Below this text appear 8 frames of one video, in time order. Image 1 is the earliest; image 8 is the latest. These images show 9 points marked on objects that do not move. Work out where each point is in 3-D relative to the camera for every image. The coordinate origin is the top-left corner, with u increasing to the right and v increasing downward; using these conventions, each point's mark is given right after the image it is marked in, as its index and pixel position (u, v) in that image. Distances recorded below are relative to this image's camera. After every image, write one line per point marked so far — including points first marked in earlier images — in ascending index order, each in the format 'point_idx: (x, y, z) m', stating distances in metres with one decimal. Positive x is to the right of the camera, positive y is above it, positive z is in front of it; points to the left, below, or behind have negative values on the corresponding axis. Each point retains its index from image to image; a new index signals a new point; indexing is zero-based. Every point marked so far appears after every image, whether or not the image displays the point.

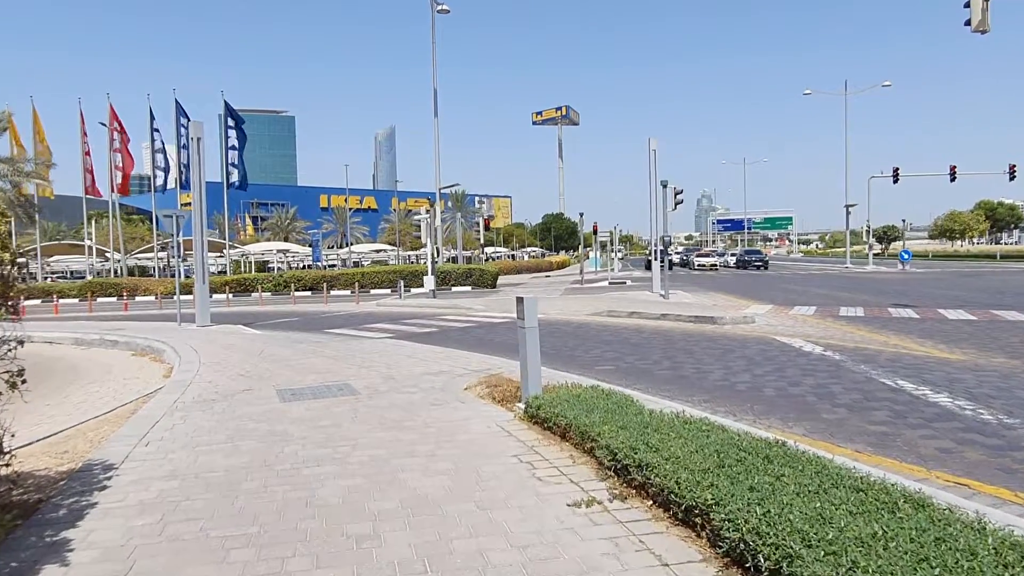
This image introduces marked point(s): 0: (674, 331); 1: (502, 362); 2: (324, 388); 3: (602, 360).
0: (+3.3, -0.9, +15.8) m
1: (-0.1, -1.1, +11.5) m
2: (-2.2, -1.2, +9.3) m
3: (+1.5, -1.1, +12.6) m
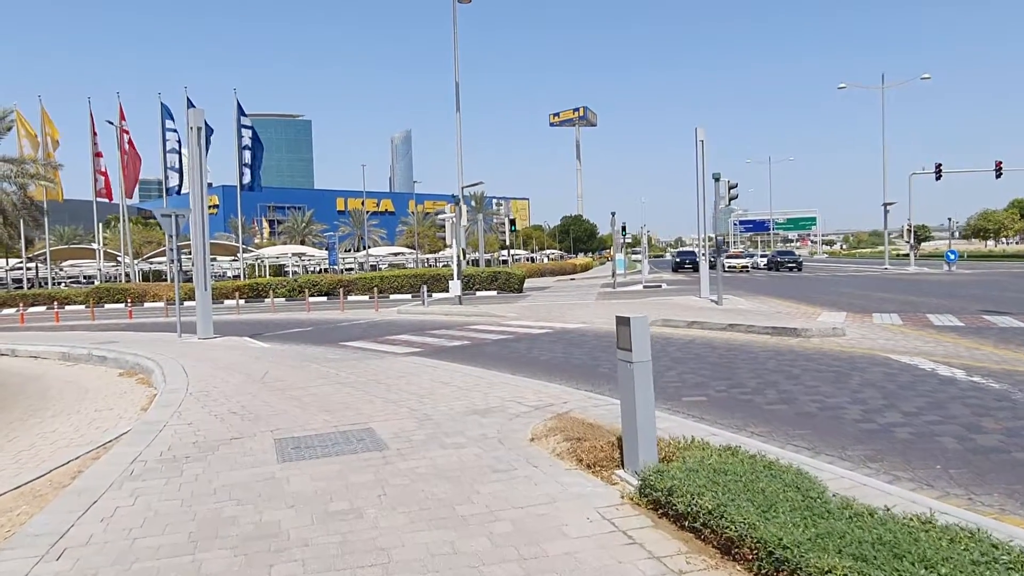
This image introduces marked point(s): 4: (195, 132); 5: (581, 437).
0: (+4.1, -1.0, +13.3) m
1: (+0.6, -1.2, +9.0) m
2: (-1.5, -1.3, +6.9) m
3: (+2.2, -1.3, +10.1) m
4: (-7.4, +3.6, +18.4) m
5: (+0.5, -1.2, +6.2) m
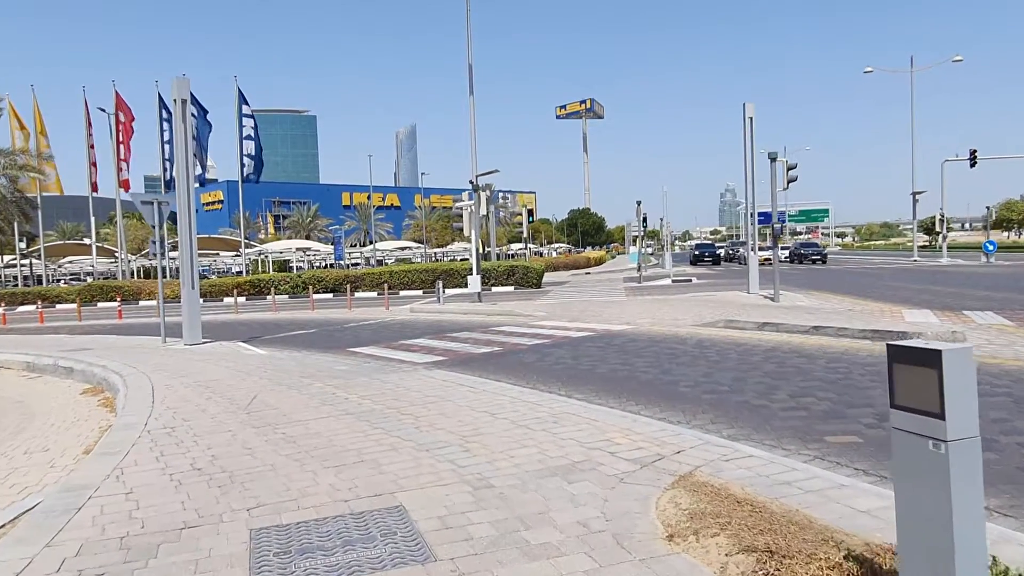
0: (+4.8, -0.9, +10.7) m
1: (+1.2, -1.2, +6.5) m
2: (-0.9, -1.3, +4.4) m
3: (+2.9, -1.2, +7.5) m
4: (-6.7, +3.7, +15.9) m
5: (+1.2, -1.2, +3.7) m
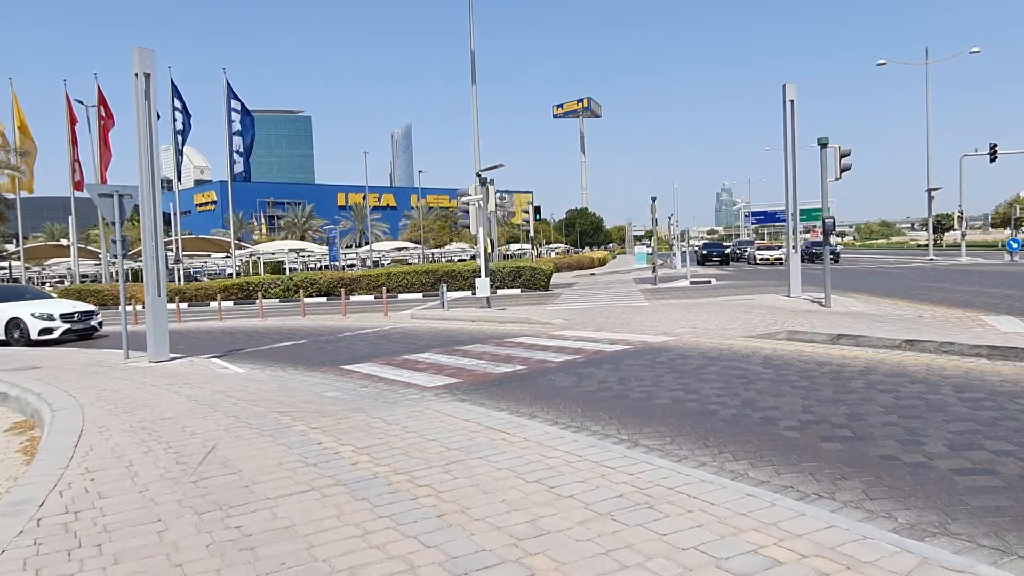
0: (+5.2, -1.0, +8.4) m
1: (+1.7, -1.3, +4.1) m
2: (-0.4, -1.4, +2.0) m
3: (+3.3, -1.3, +5.2) m
4: (-6.3, +3.6, +13.5) m
5: (+1.6, -1.3, +1.3) m
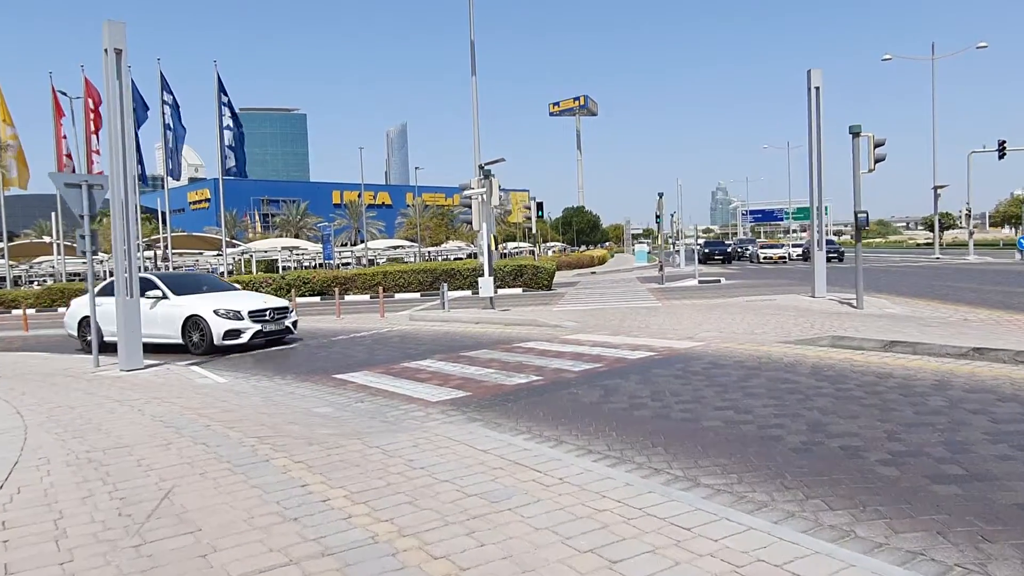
0: (+5.4, -1.0, +7.1) m
1: (+1.9, -1.3, +2.8) m
2: (-0.2, -1.4, +0.7) m
3: (+3.5, -1.3, +3.9) m
4: (-6.1, +3.6, +12.1) m
5: (+1.9, -1.3, 0.0) m
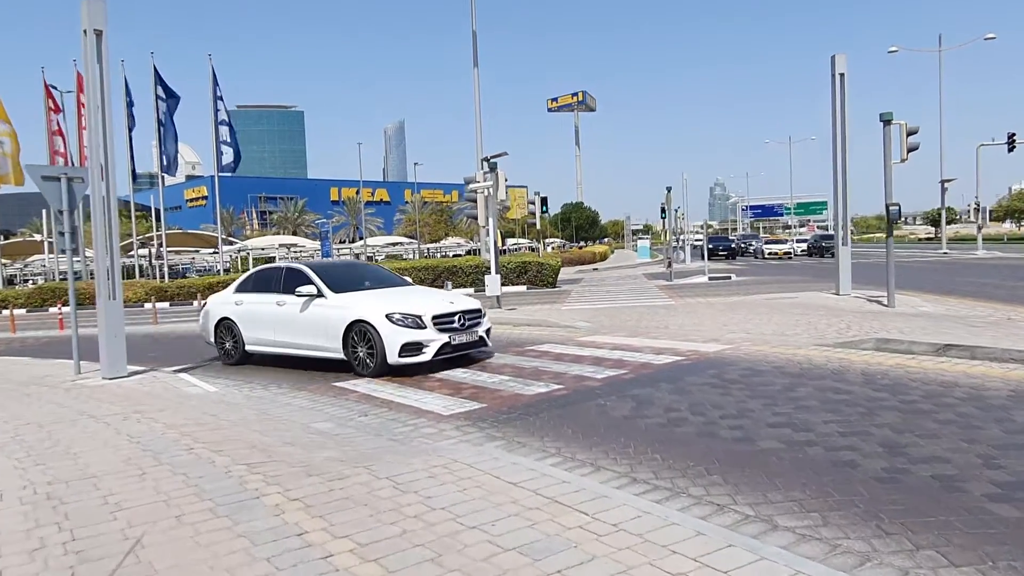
0: (+5.6, -1.0, +6.2) m
1: (+2.1, -1.3, +1.9) m
2: (0.0, -1.5, -0.3) m
3: (+3.8, -1.3, +2.9) m
4: (-5.9, +3.5, +11.1) m
5: (+2.1, -1.3, -0.9) m
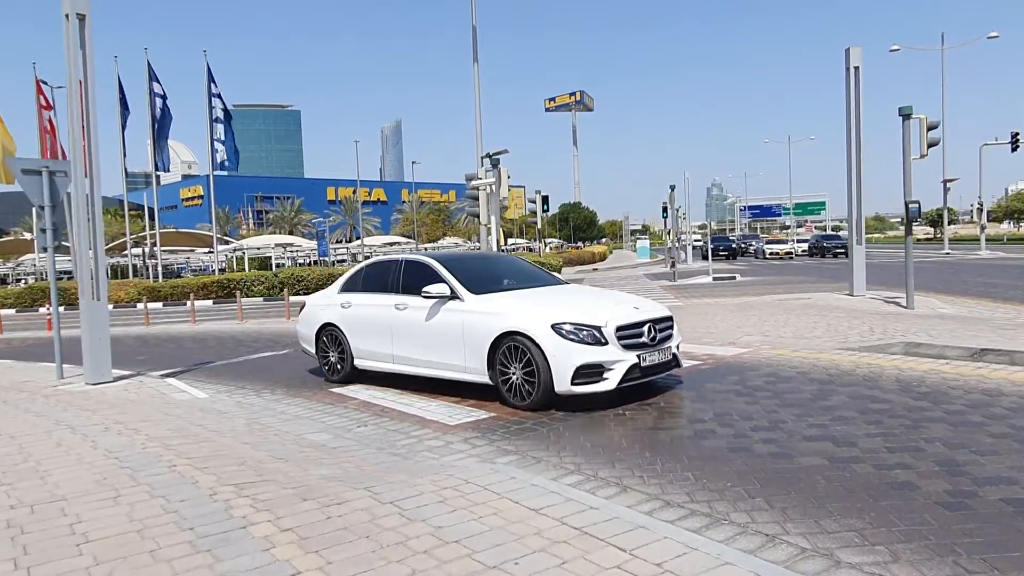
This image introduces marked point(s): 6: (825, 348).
0: (+5.7, -1.0, +5.6) m
1: (+2.3, -1.3, +1.3) m
2: (+0.2, -1.5, -0.9) m
3: (+3.9, -1.4, +2.4) m
4: (-5.8, +3.5, +10.5) m
5: (+2.3, -1.3, -1.5) m
6: (+4.3, -0.8, +10.8) m
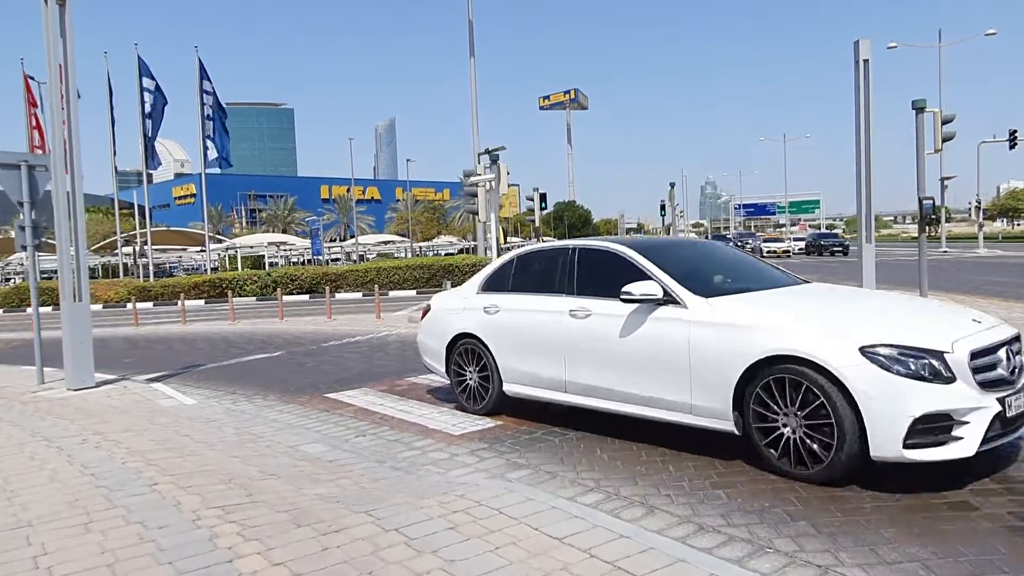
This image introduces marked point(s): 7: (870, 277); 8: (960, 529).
0: (+5.8, -1.0, +5.1) m
1: (+2.4, -1.3, +0.8) m
2: (+0.3, -1.5, -1.4) m
3: (+4.0, -1.4, +1.9) m
4: (-5.8, +3.5, +10.0) m
5: (+2.4, -1.4, -2.0) m
6: (+4.3, -0.8, +10.3) m
7: (+7.7, +0.2, +17.0) m
8: (+2.5, -1.3, +4.3) m
